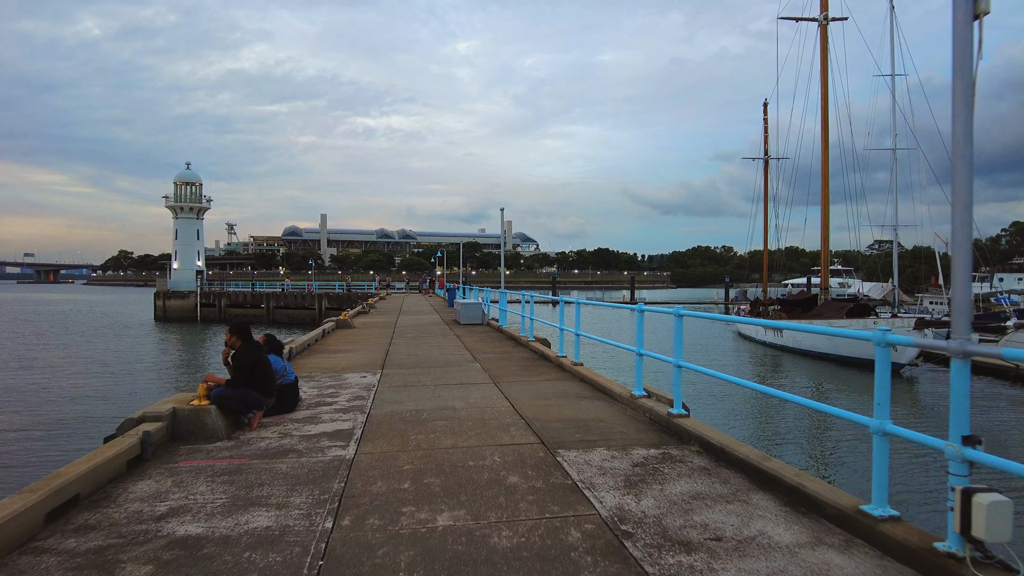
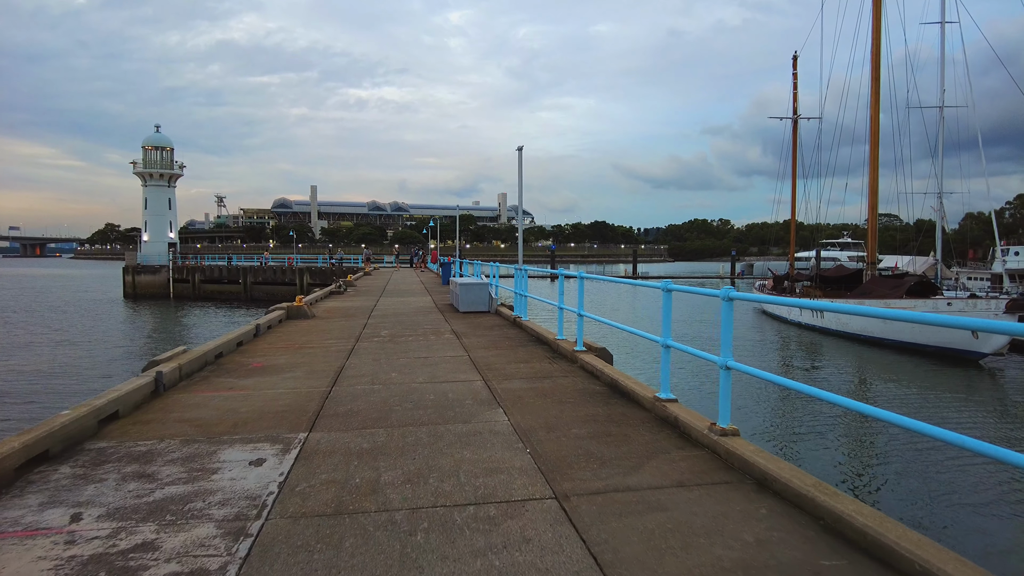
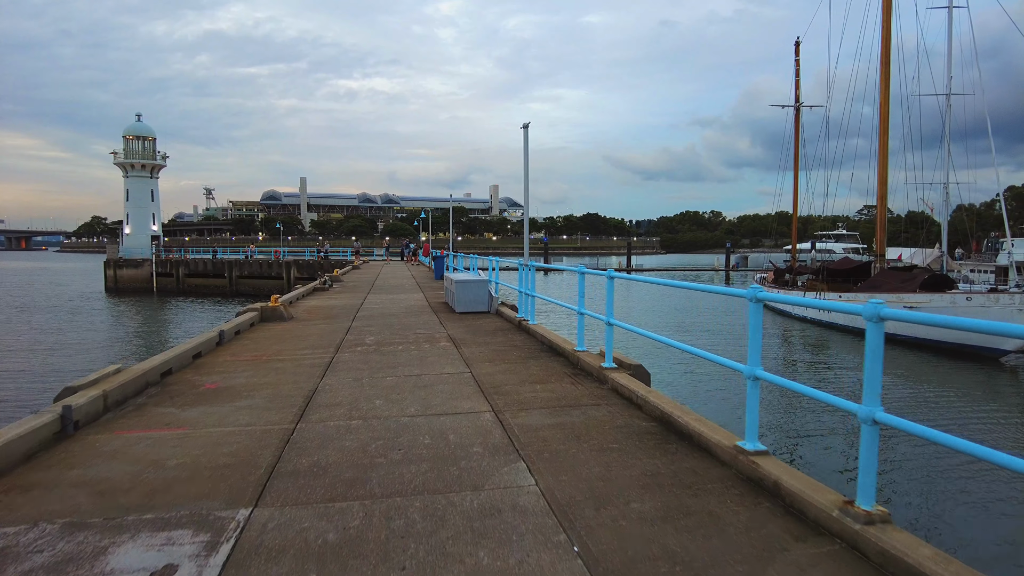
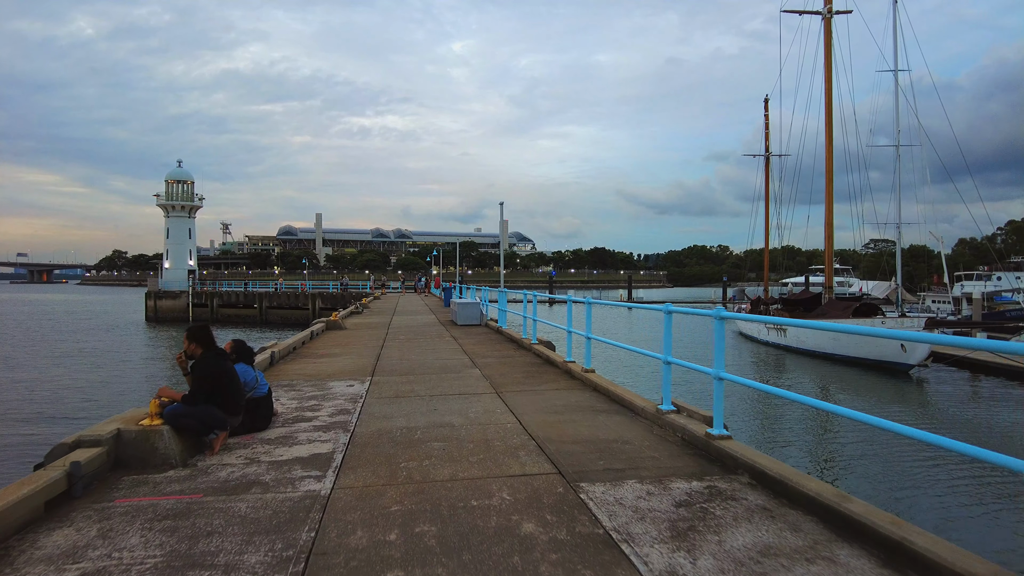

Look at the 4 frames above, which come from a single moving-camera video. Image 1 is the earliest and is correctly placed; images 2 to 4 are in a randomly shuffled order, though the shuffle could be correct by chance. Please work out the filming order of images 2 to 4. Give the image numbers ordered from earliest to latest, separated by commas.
4, 2, 3
